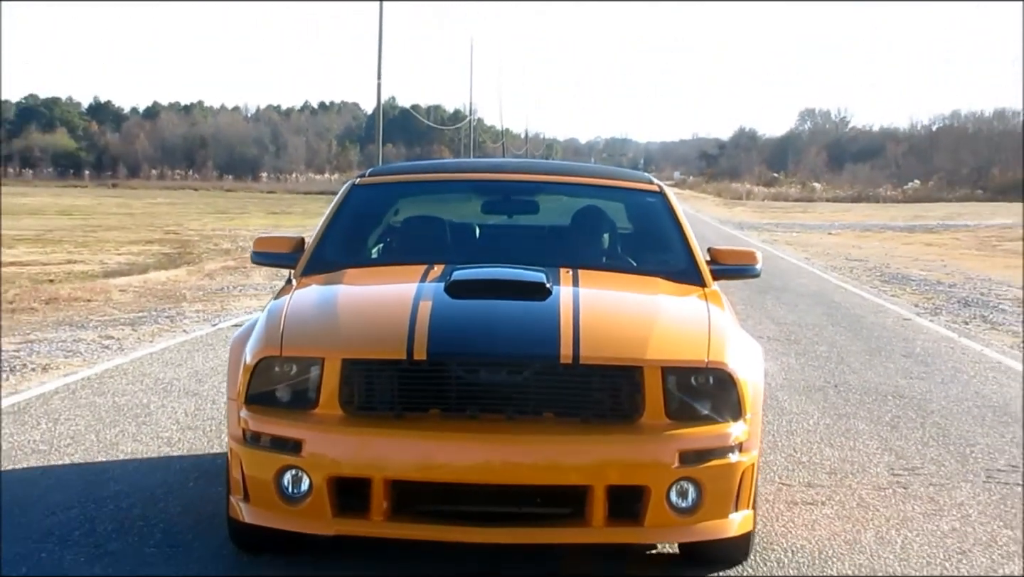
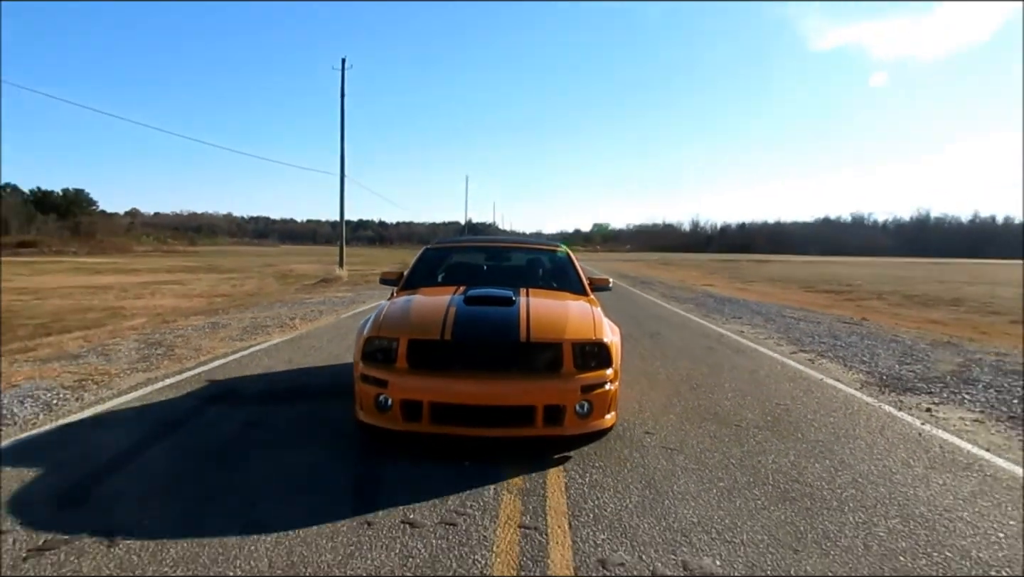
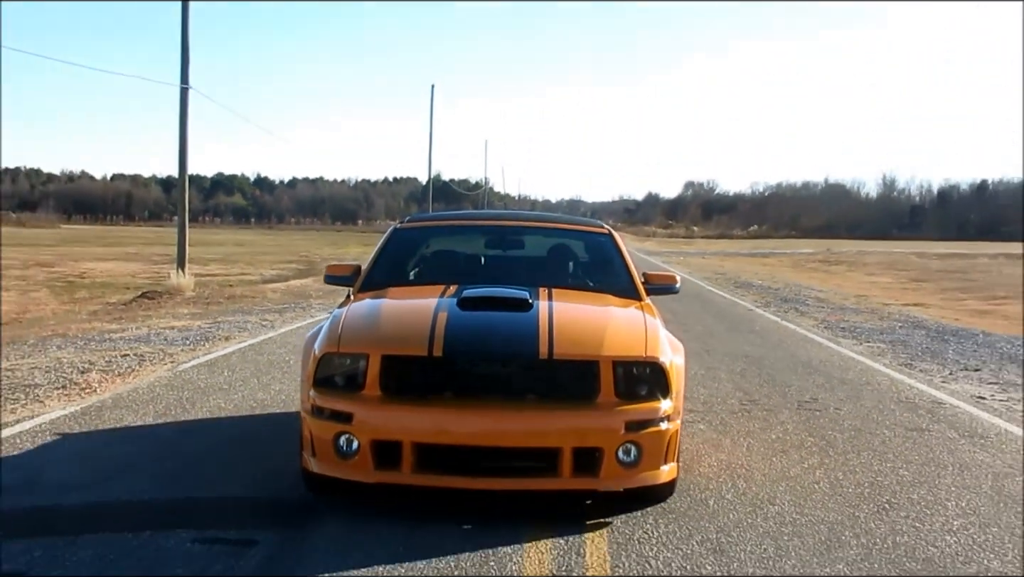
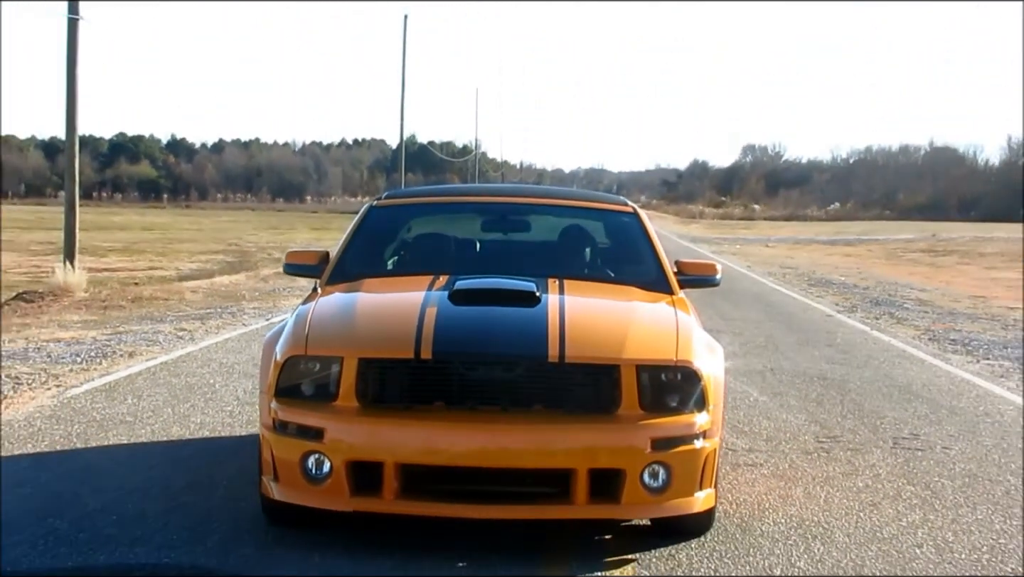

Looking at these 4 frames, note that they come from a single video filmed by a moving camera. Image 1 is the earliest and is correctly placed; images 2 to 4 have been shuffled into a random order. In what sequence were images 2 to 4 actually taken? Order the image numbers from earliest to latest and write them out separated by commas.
4, 3, 2
